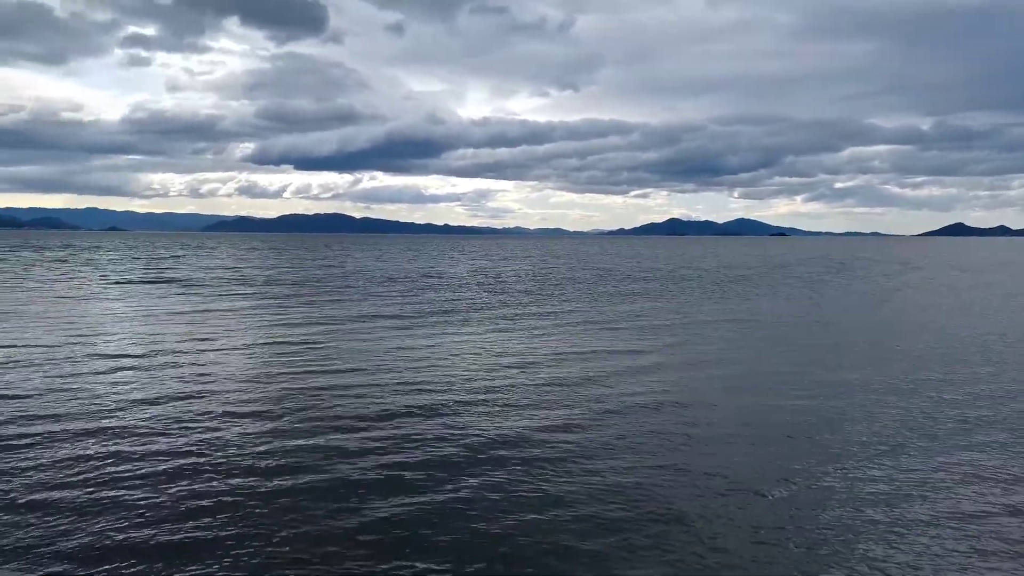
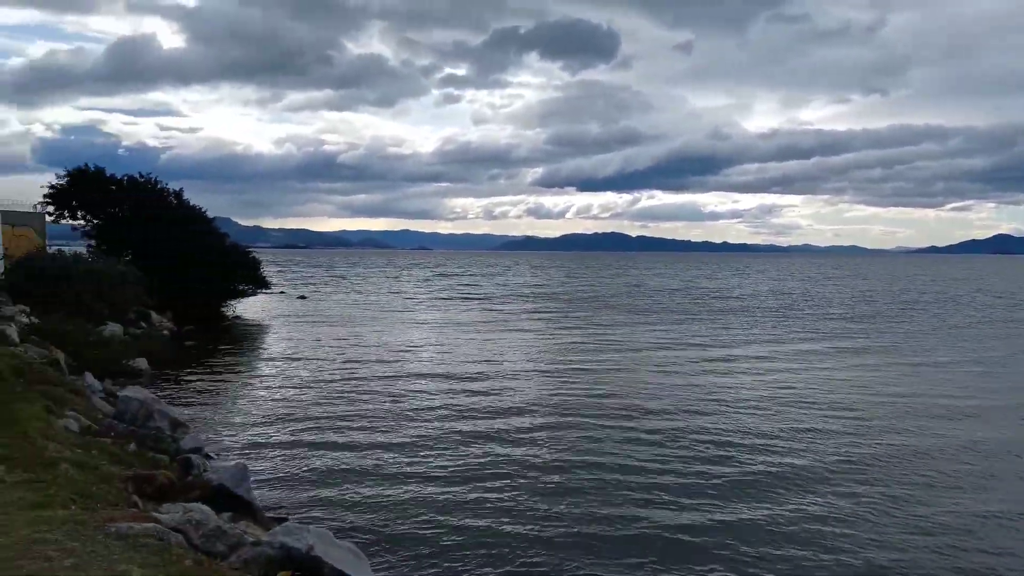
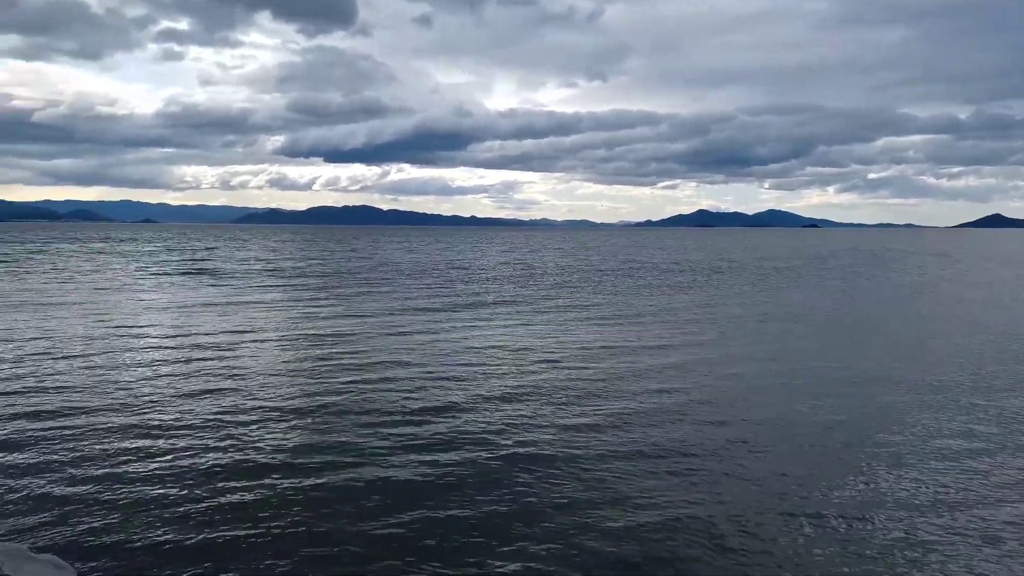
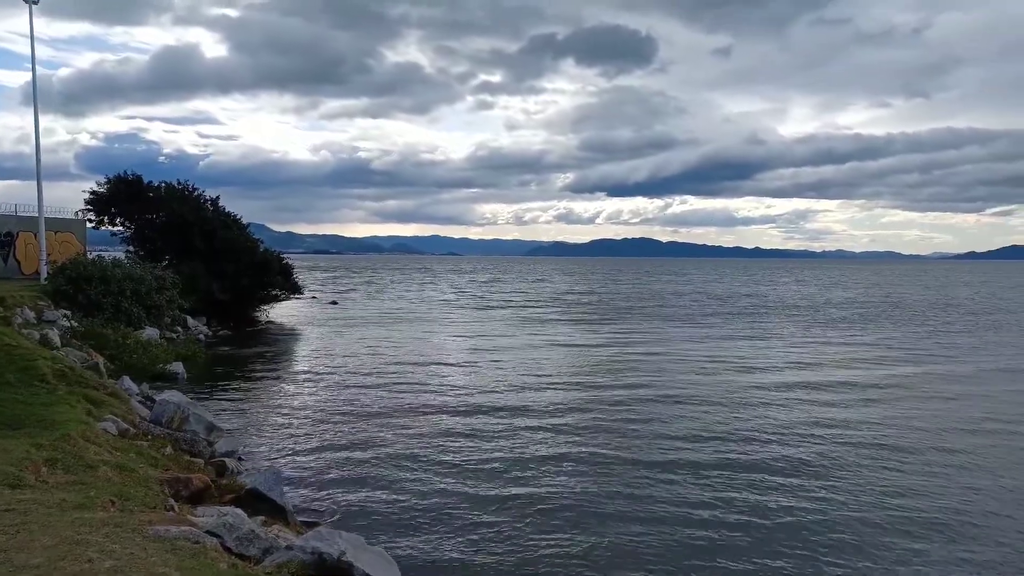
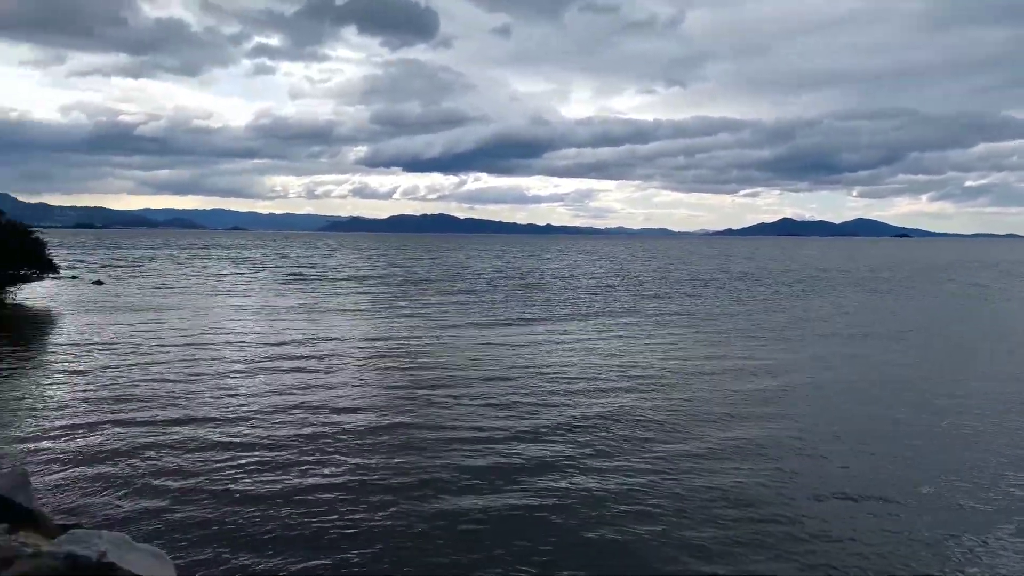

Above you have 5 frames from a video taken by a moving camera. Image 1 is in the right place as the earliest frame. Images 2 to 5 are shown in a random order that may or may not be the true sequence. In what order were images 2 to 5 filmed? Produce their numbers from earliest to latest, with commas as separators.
3, 5, 2, 4
